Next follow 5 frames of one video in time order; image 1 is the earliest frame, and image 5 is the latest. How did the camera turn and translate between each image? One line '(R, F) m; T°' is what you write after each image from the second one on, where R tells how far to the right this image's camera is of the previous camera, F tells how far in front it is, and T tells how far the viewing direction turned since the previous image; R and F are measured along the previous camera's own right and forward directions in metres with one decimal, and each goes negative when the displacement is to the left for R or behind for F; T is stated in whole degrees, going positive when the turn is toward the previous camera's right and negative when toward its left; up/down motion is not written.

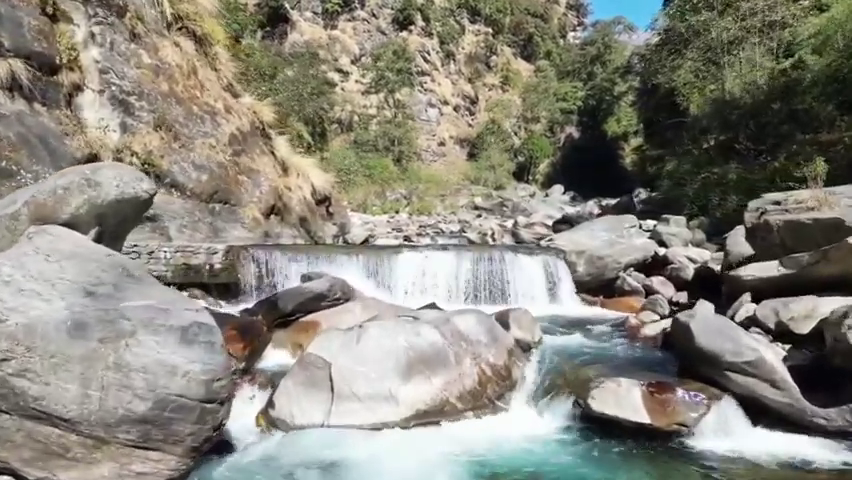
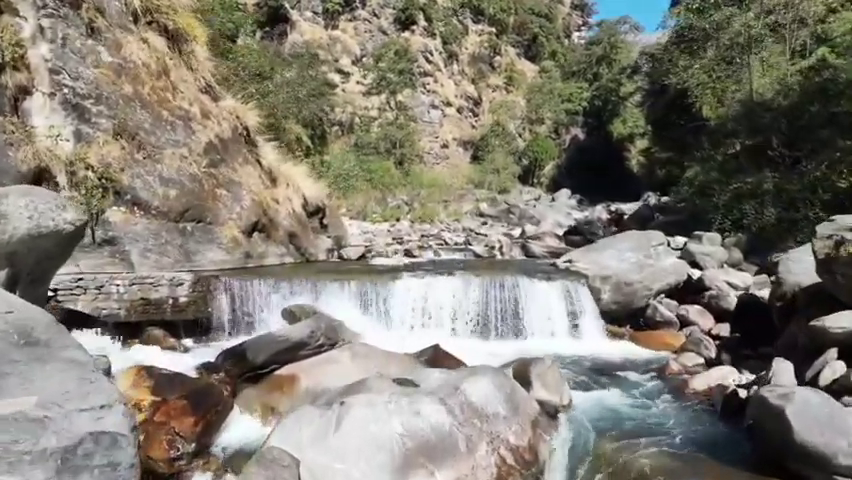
(0.0, +1.6) m; 0°
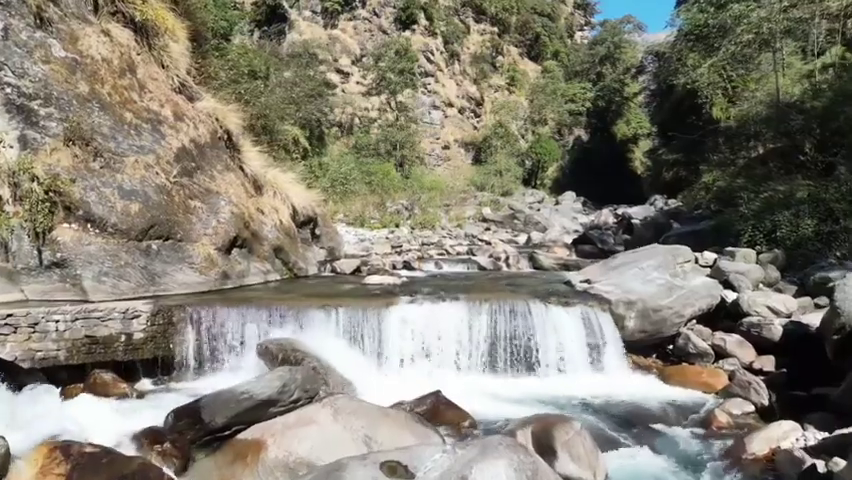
(0.0, +1.4) m; 0°
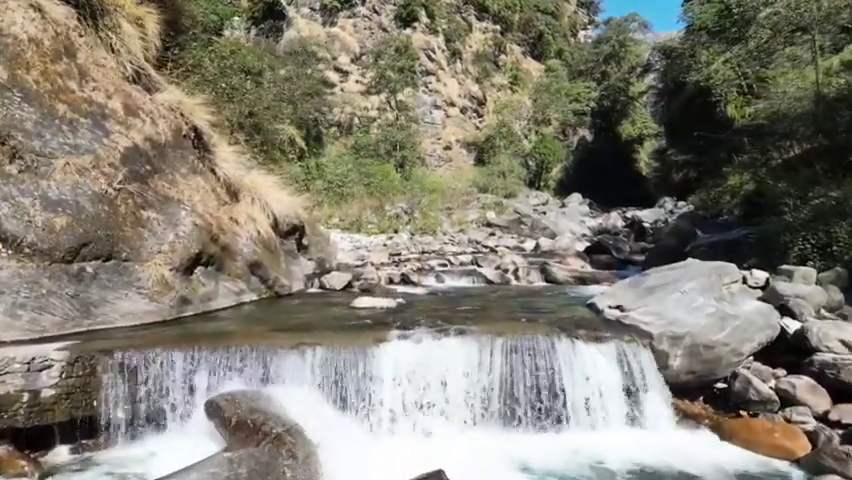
(0.0, +1.8) m; 0°
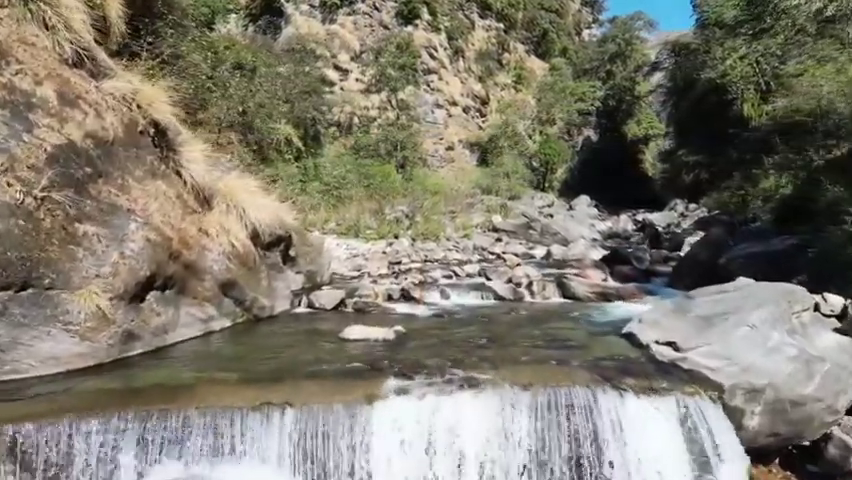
(0.0, +1.8) m; 0°
